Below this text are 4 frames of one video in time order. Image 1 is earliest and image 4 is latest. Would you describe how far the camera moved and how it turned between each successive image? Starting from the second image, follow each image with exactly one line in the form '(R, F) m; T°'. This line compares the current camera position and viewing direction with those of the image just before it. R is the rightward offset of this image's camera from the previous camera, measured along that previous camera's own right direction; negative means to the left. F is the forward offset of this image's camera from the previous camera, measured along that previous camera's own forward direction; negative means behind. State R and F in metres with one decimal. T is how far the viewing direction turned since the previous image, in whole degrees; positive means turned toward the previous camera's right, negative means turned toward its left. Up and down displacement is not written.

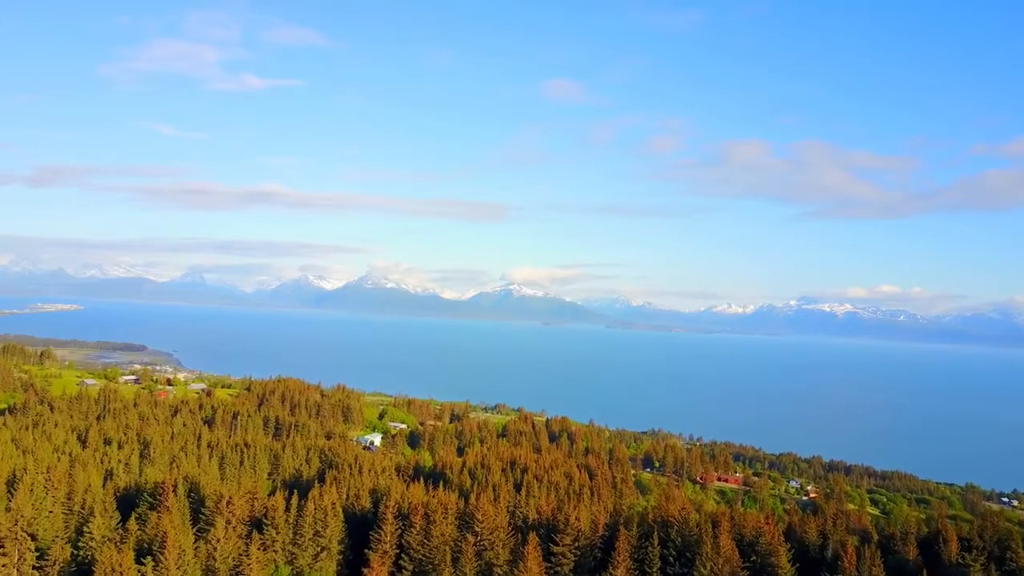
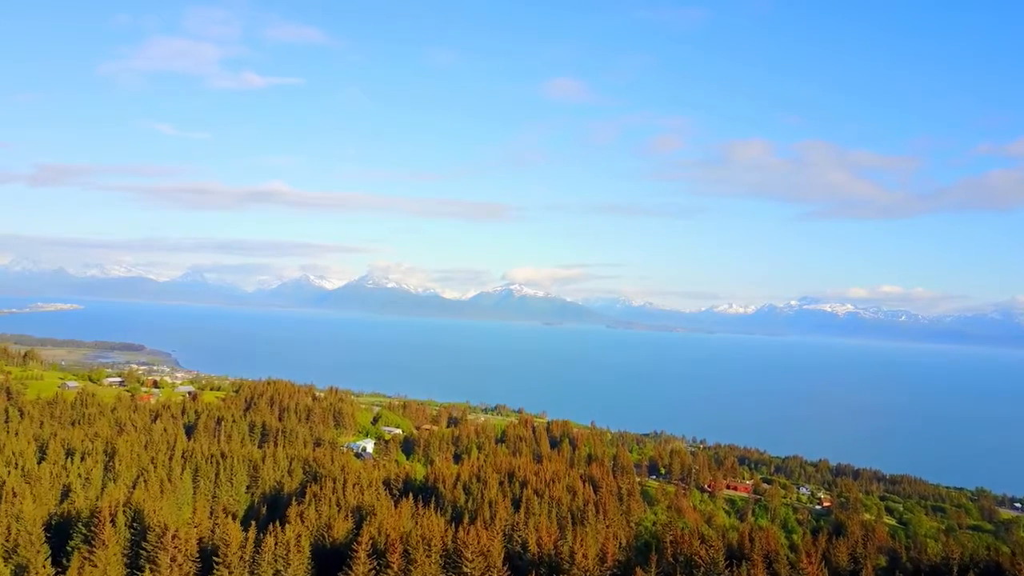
(+0.1, +3.6) m; 0°
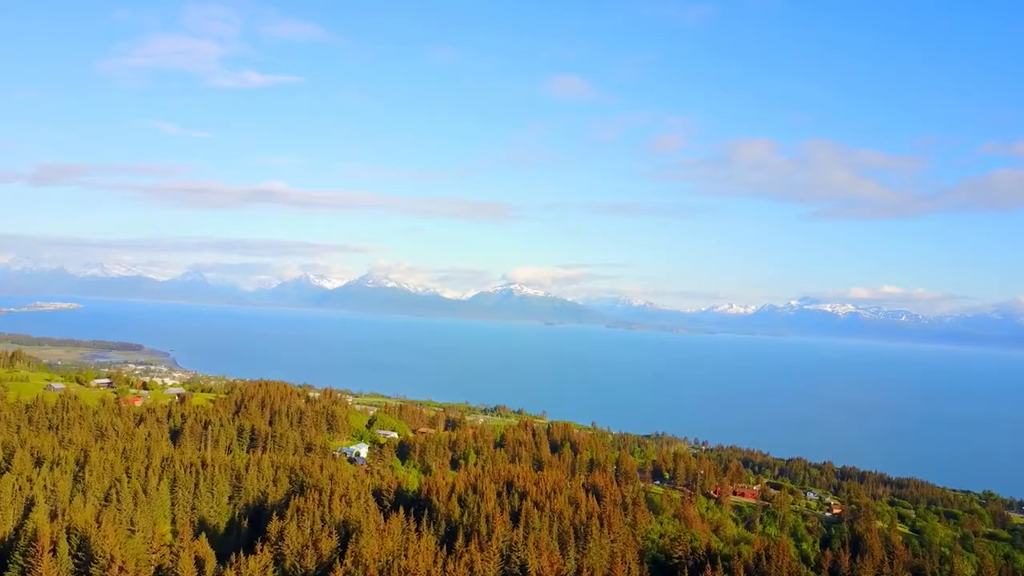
(+0.1, +2.6) m; 0°
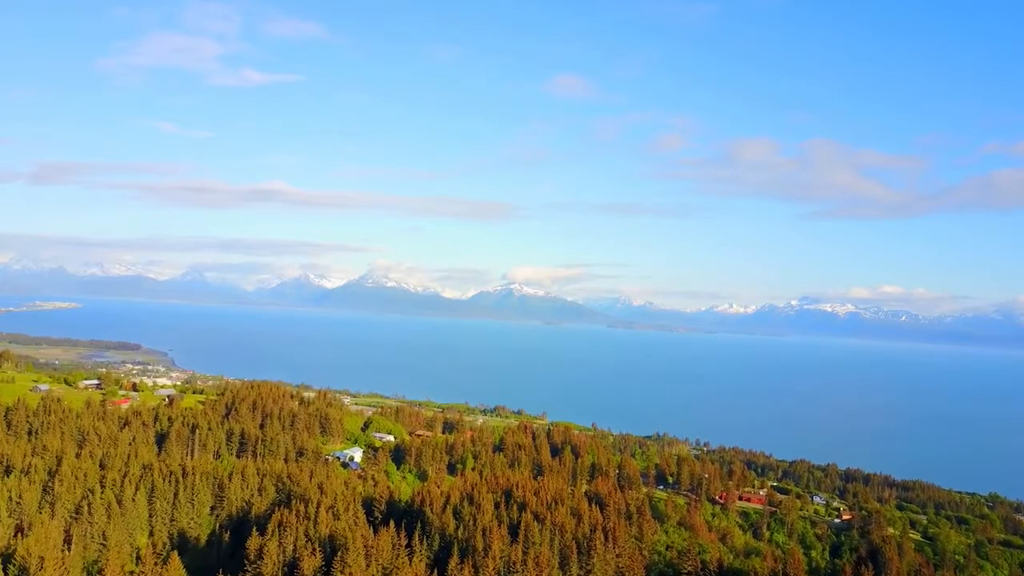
(+0.1, +2.3) m; 0°
